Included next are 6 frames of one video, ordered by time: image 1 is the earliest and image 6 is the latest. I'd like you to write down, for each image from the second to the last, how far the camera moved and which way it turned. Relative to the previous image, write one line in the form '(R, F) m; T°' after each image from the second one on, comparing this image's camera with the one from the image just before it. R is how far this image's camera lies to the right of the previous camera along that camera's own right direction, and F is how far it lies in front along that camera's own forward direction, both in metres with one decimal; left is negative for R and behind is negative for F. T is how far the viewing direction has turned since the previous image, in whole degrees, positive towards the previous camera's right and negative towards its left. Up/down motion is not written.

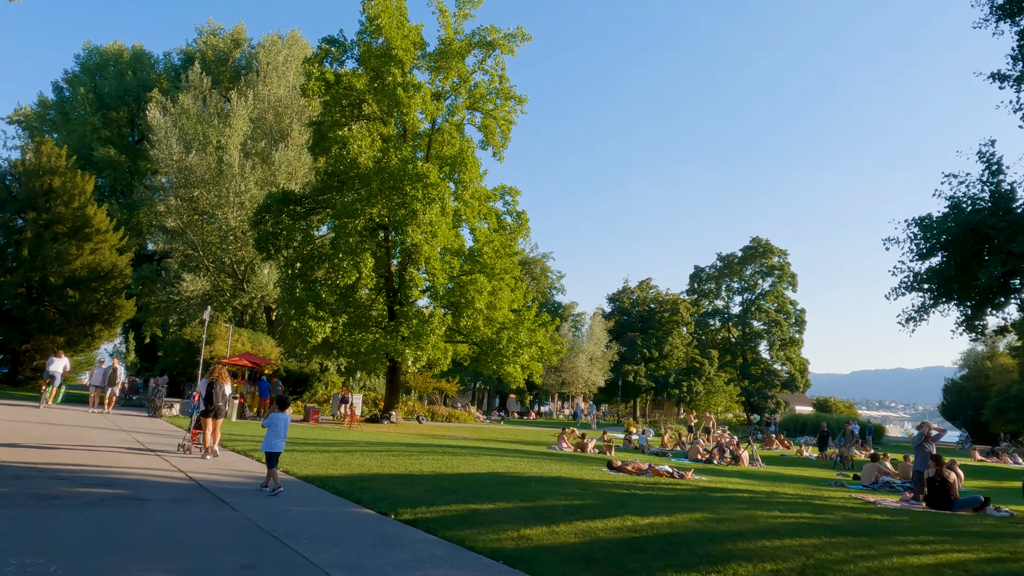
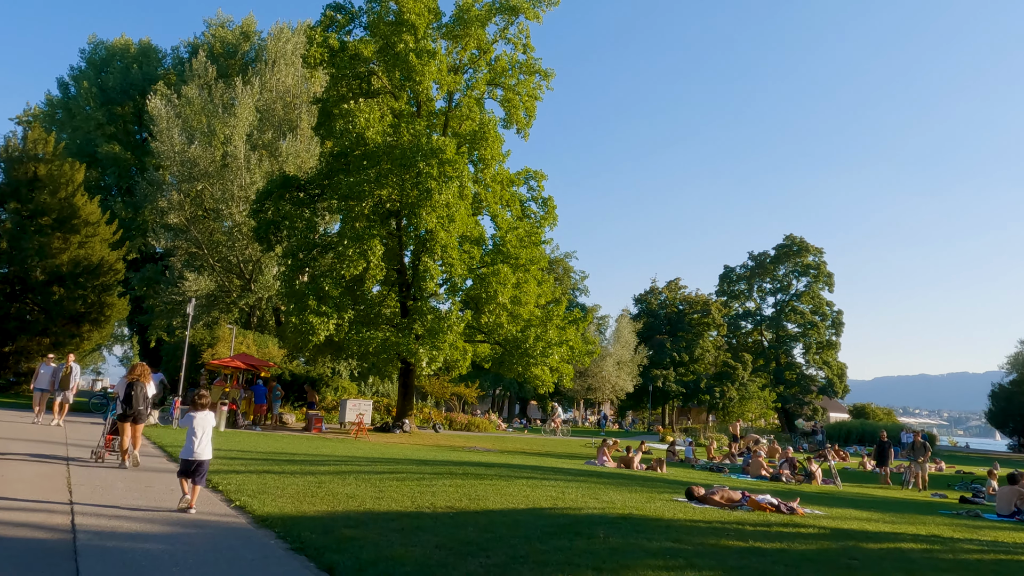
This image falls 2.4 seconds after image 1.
(-0.3, +3.4) m; -1°
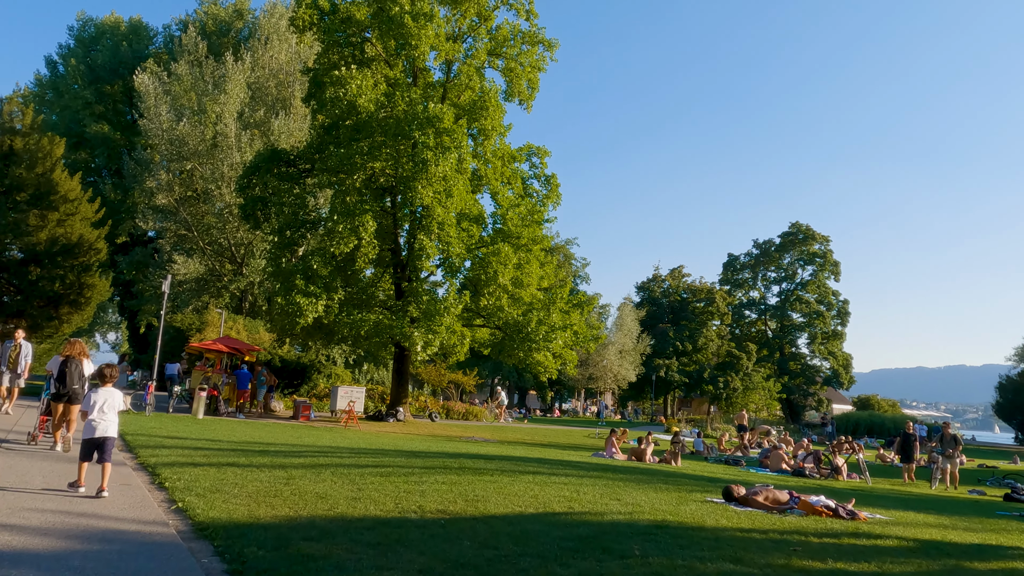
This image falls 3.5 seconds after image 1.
(-0.1, +1.6) m; 0°
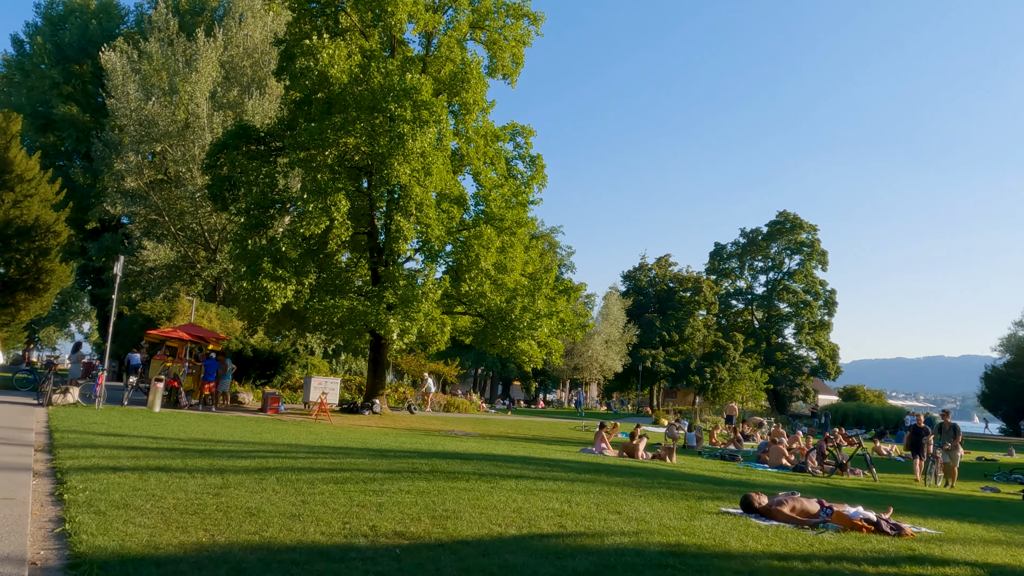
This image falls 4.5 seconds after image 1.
(0.0, +1.4) m; +1°
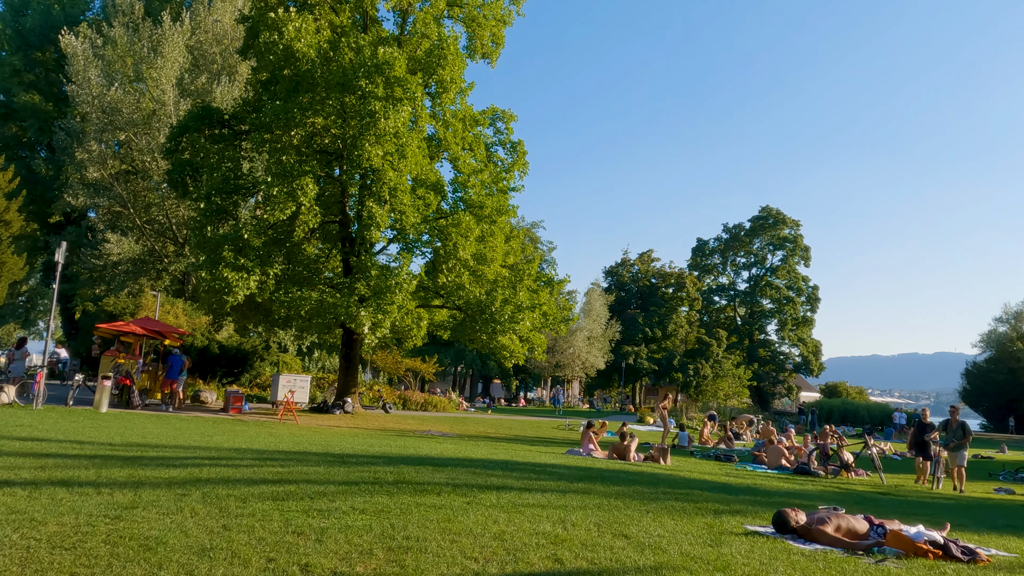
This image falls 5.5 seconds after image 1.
(0.0, +1.4) m; +2°
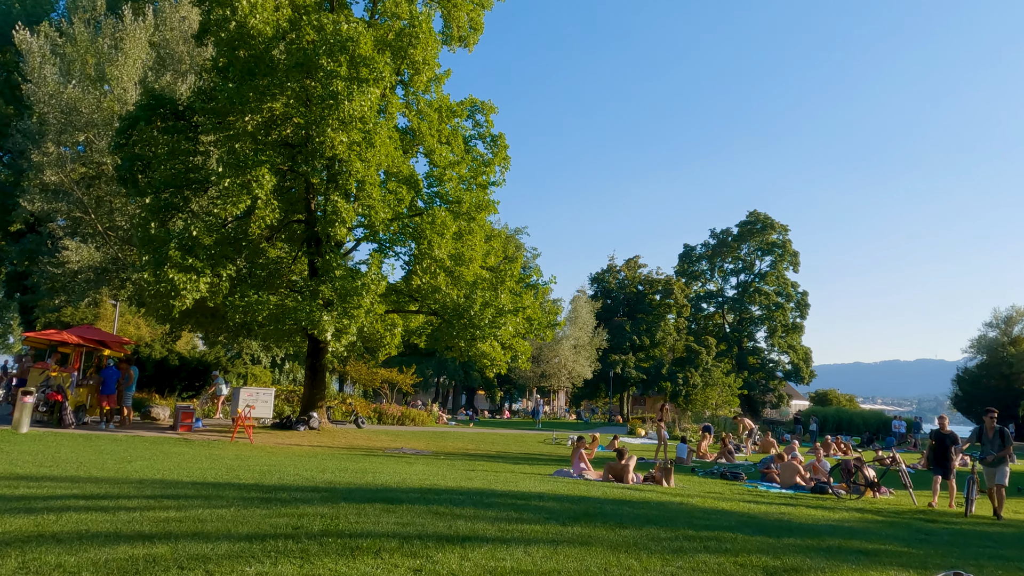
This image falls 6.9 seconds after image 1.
(+0.1, +1.9) m; +1°
